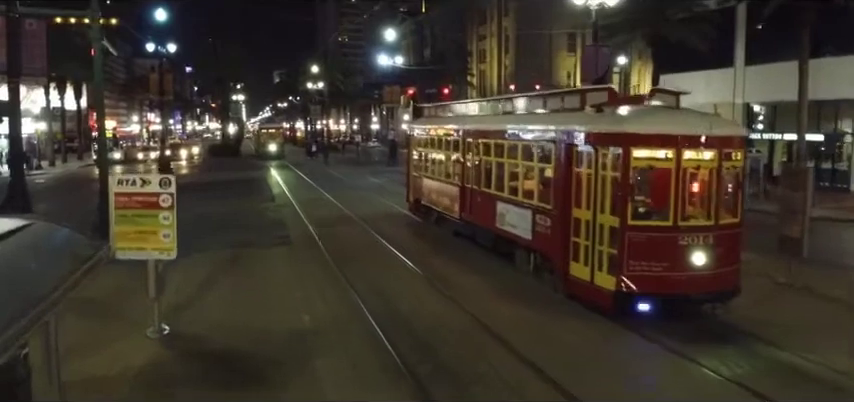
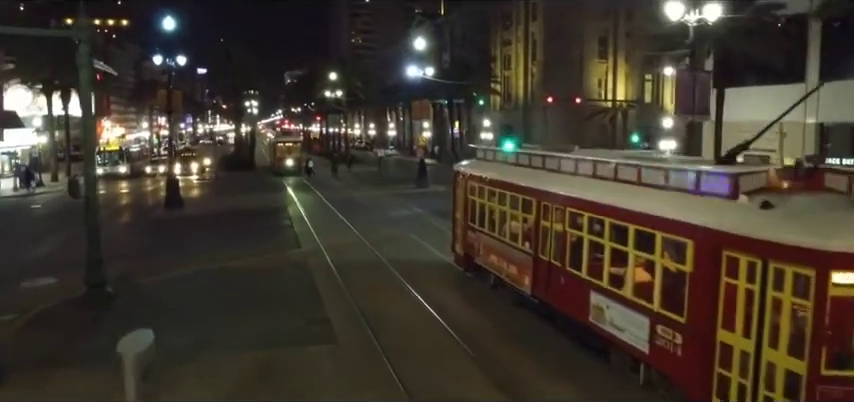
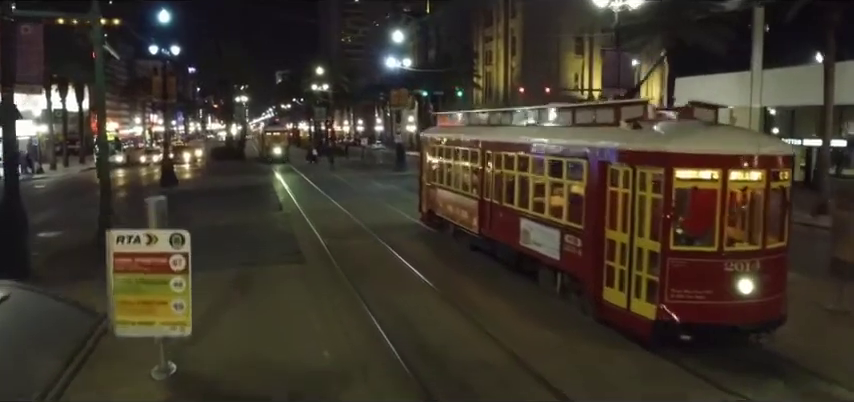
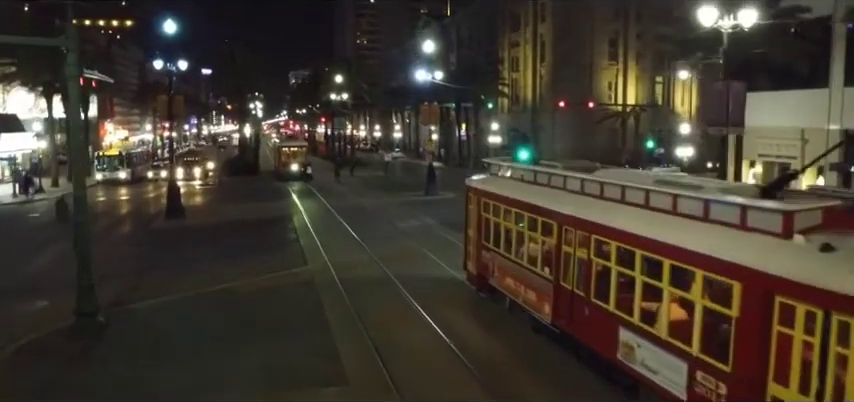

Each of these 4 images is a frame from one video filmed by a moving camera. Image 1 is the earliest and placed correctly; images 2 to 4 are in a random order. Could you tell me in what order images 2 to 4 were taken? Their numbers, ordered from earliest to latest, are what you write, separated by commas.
3, 2, 4
